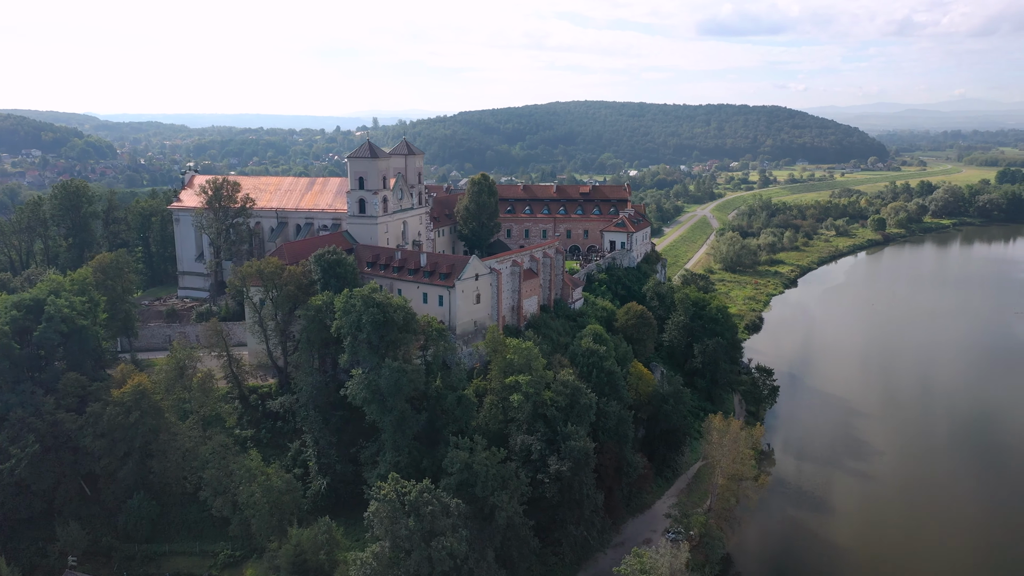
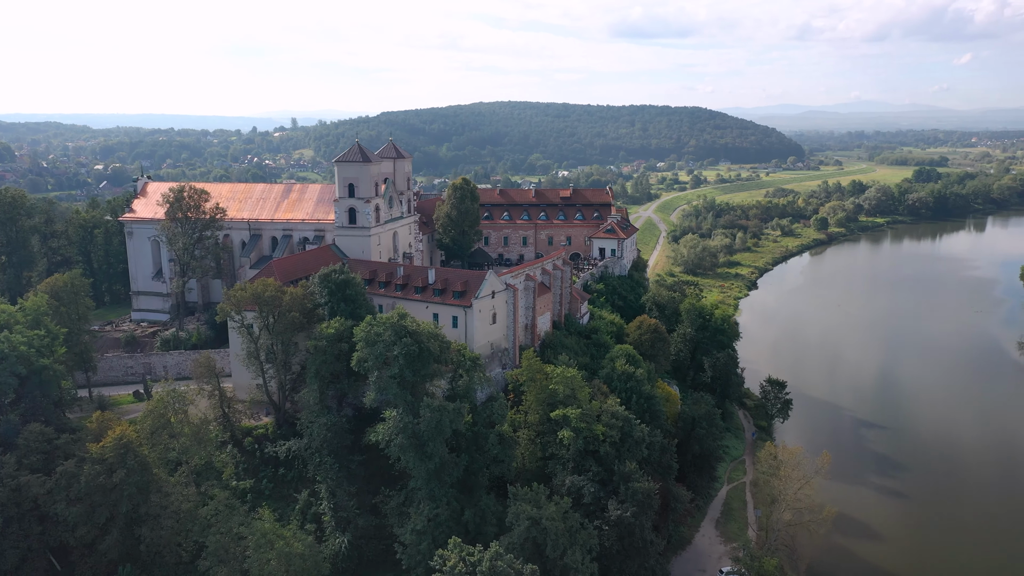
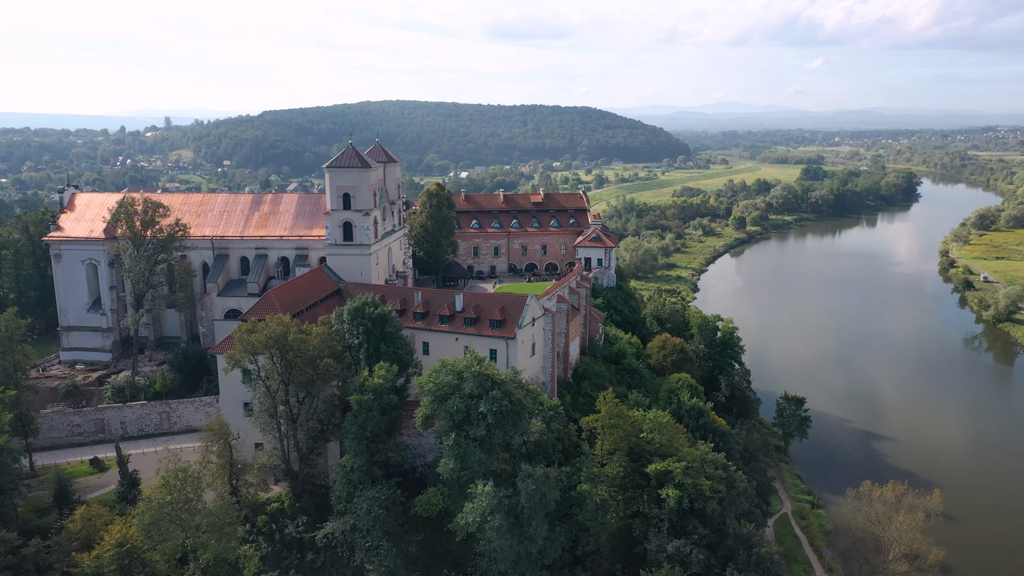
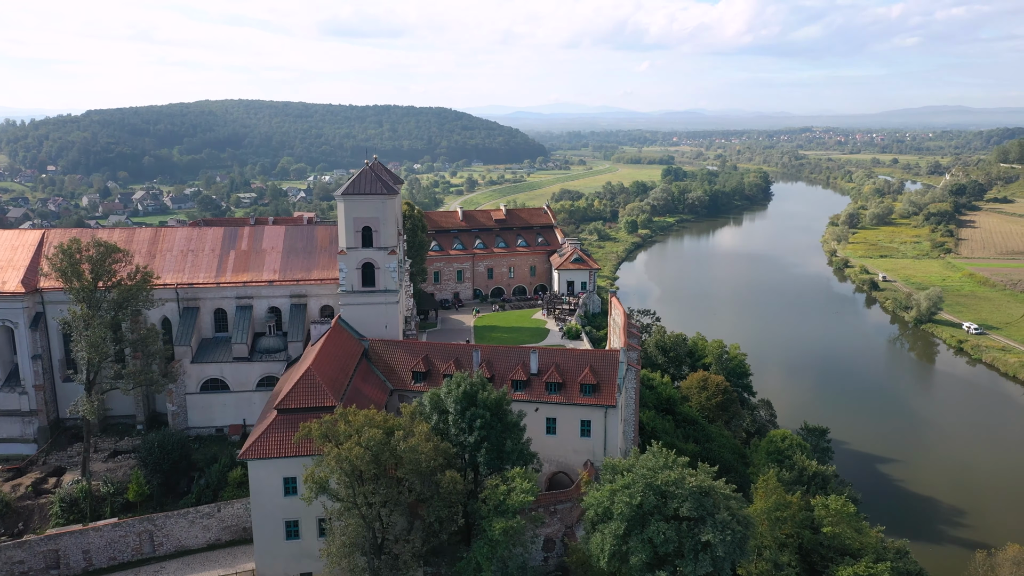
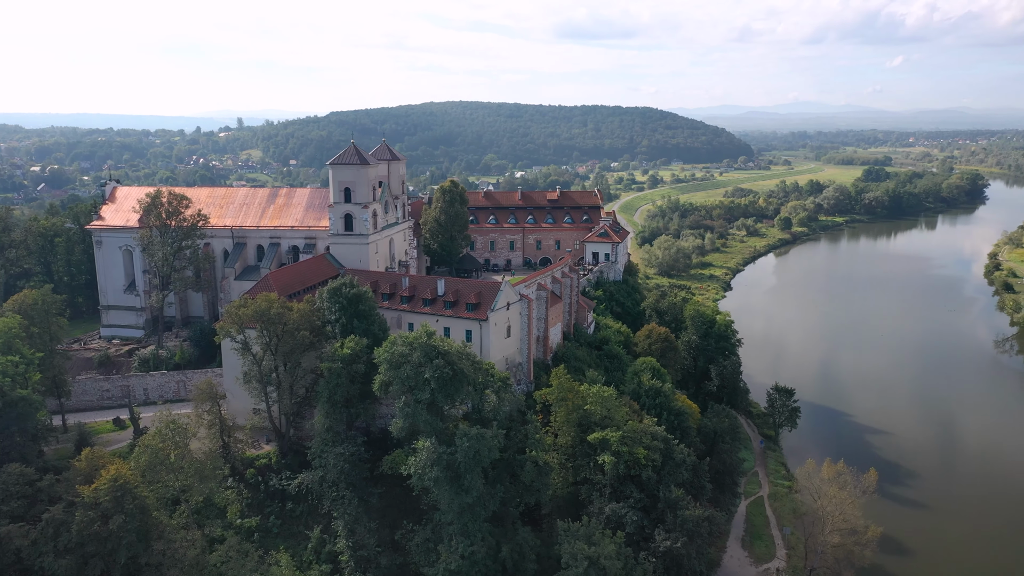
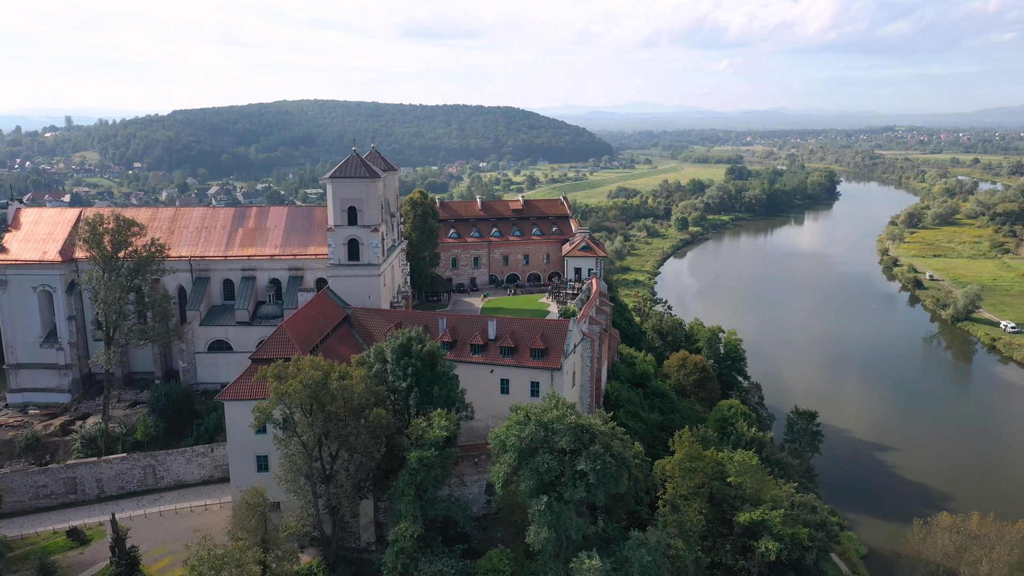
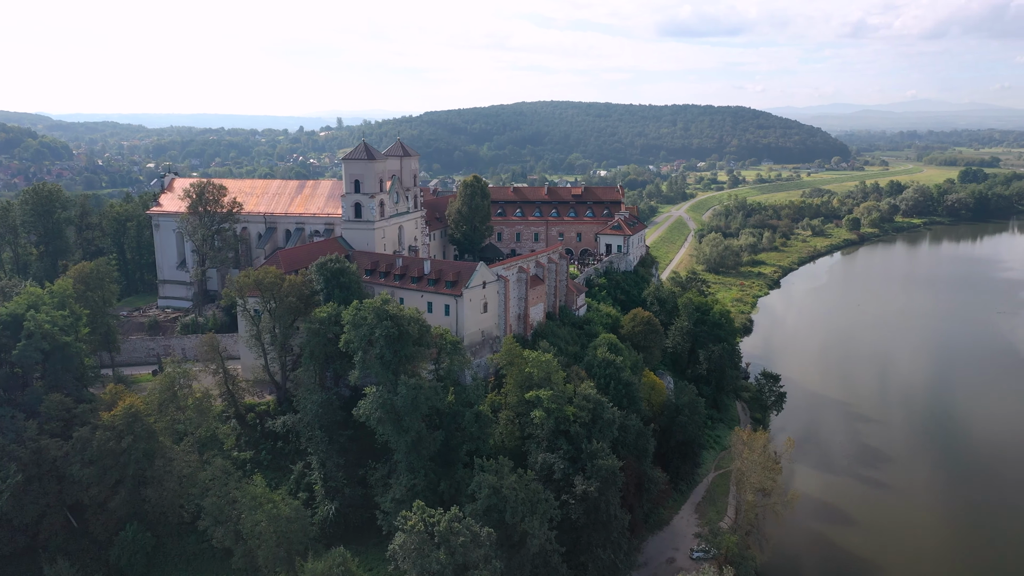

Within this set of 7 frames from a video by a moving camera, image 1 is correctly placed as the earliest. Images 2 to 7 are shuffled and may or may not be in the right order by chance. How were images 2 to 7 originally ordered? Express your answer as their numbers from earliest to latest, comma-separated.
7, 2, 5, 3, 6, 4
